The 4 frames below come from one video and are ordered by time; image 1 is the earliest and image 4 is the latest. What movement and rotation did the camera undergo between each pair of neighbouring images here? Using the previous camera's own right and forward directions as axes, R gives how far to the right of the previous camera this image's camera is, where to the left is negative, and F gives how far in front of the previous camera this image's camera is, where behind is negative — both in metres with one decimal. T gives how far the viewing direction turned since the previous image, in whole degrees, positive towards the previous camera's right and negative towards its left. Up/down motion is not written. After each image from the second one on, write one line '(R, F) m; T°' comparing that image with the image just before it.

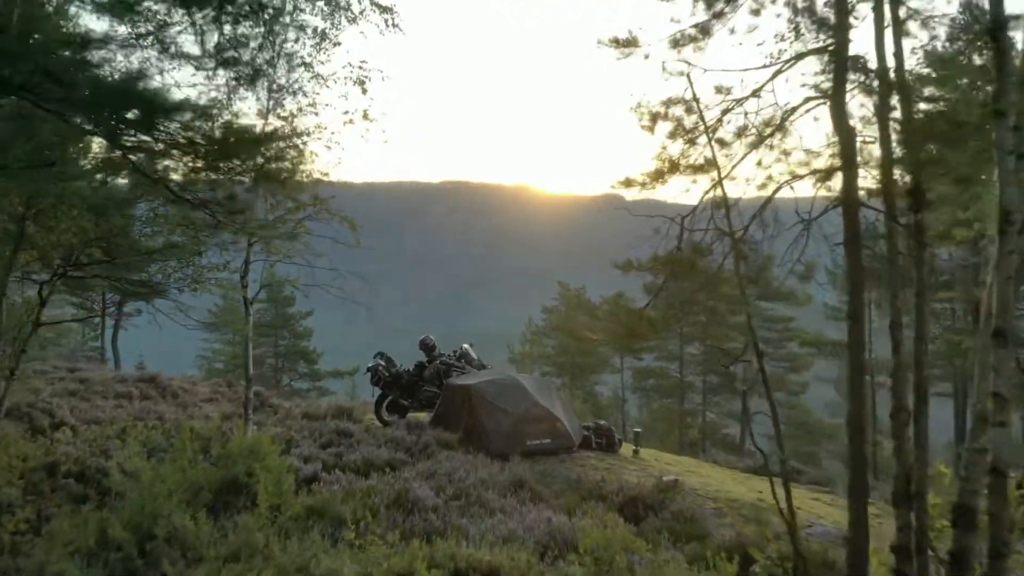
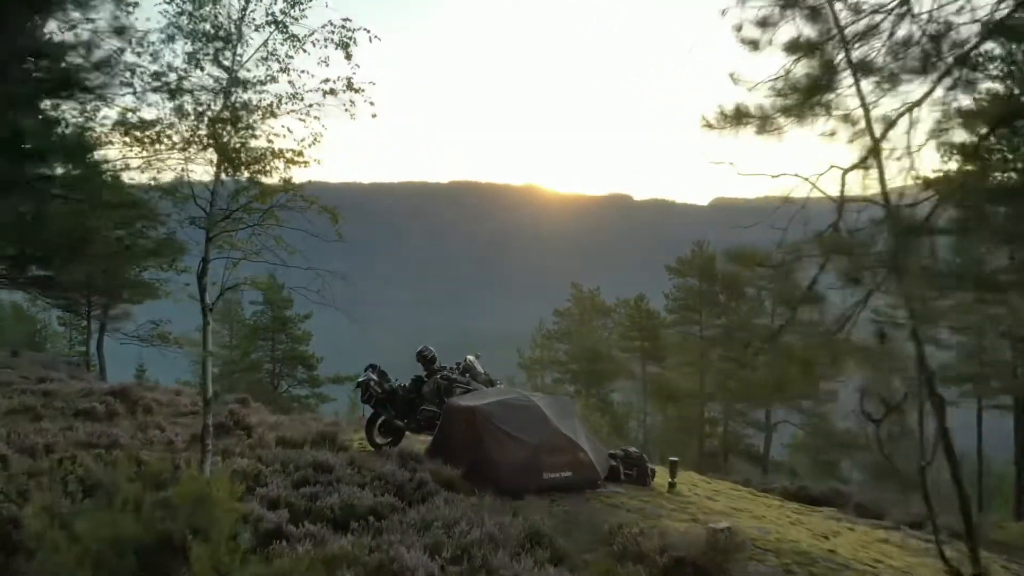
(-0.1, +2.4) m; -1°
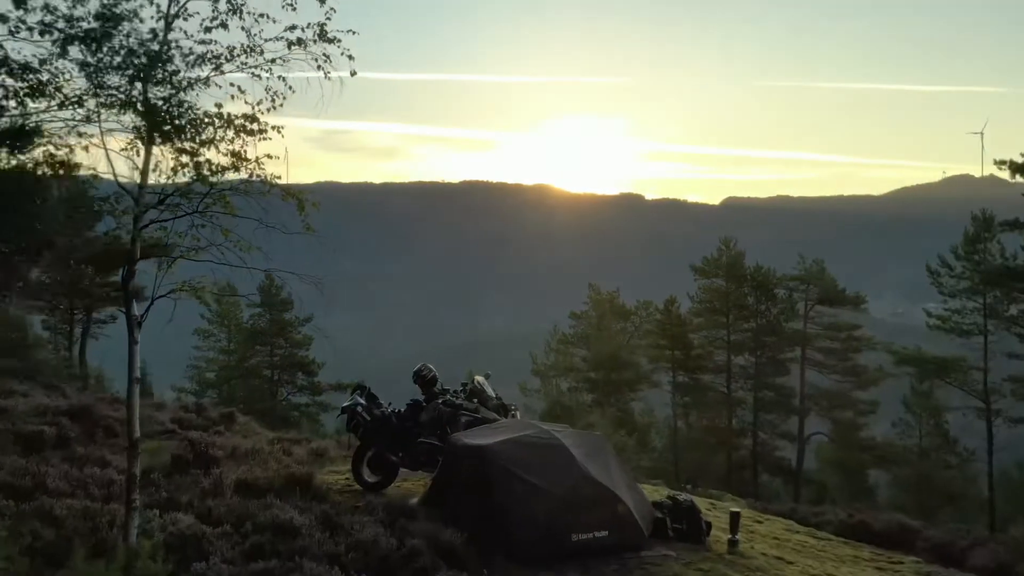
(-0.1, +2.7) m; -1°
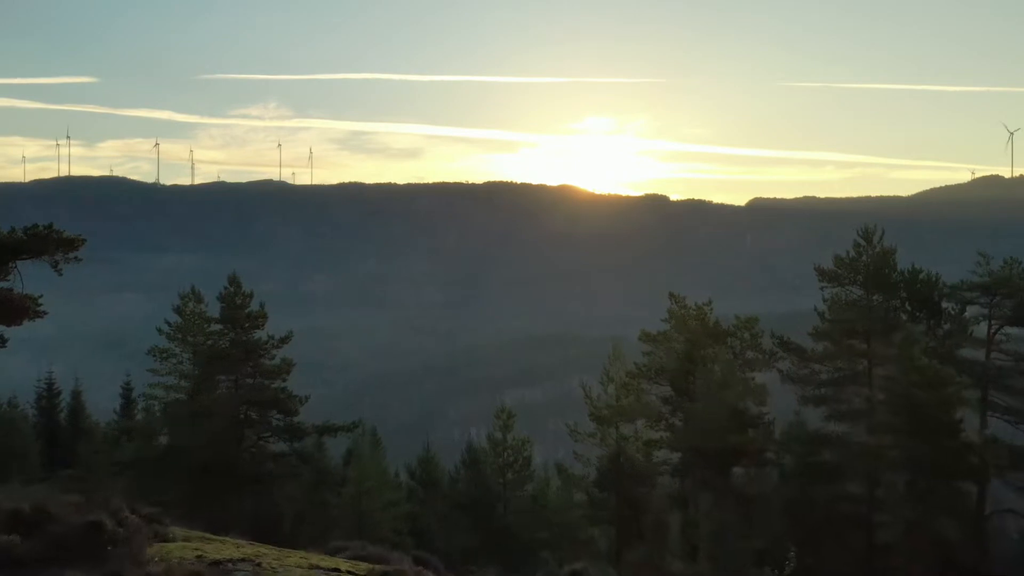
(-0.8, +10.7) m; -2°
